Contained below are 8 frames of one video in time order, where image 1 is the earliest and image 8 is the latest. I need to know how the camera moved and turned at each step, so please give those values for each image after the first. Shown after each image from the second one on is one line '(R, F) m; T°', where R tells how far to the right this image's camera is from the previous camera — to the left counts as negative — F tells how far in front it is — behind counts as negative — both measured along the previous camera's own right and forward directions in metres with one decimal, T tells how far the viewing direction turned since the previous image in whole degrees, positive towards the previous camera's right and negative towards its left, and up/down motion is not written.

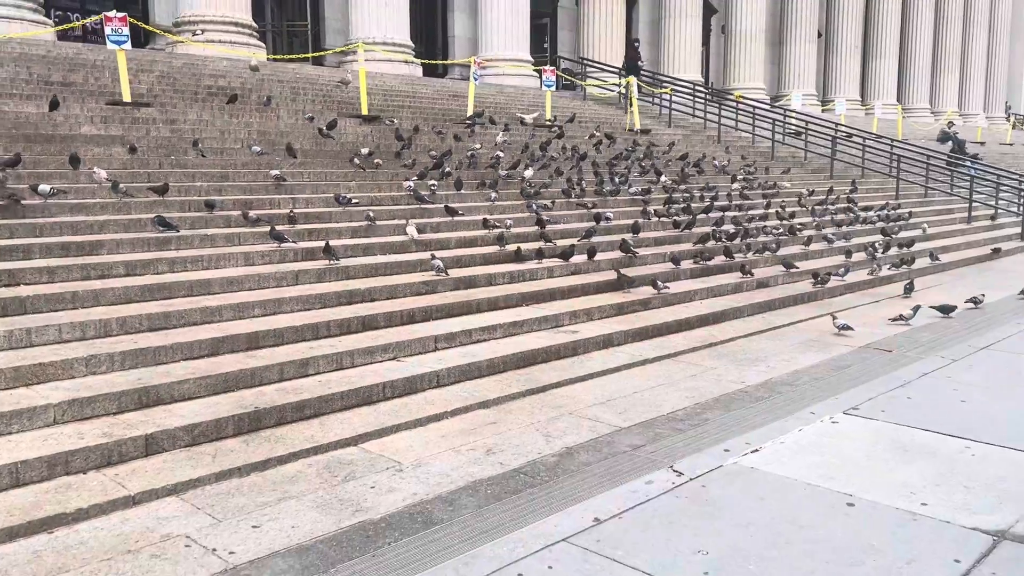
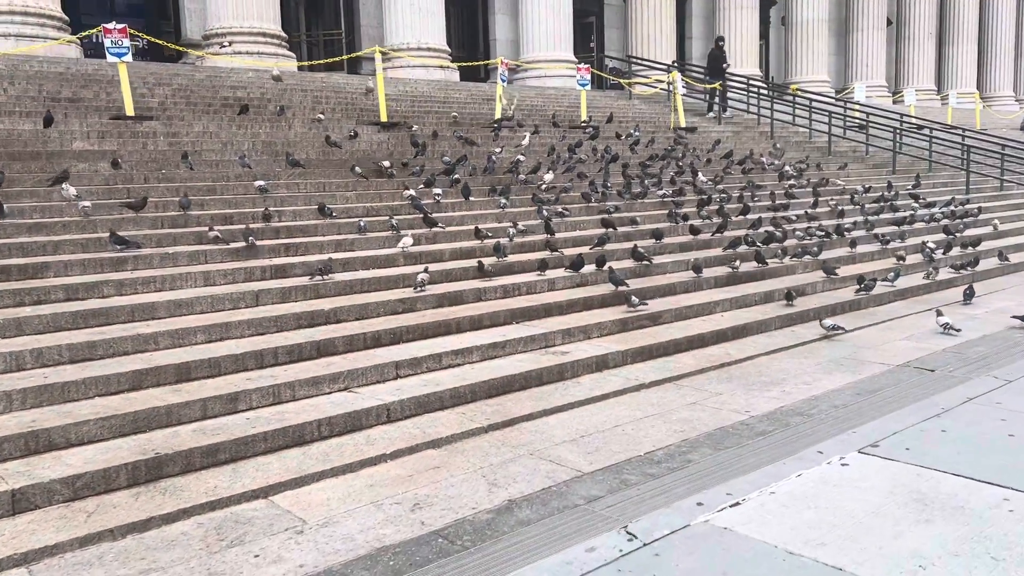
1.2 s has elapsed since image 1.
(+0.7, +0.8) m; -5°
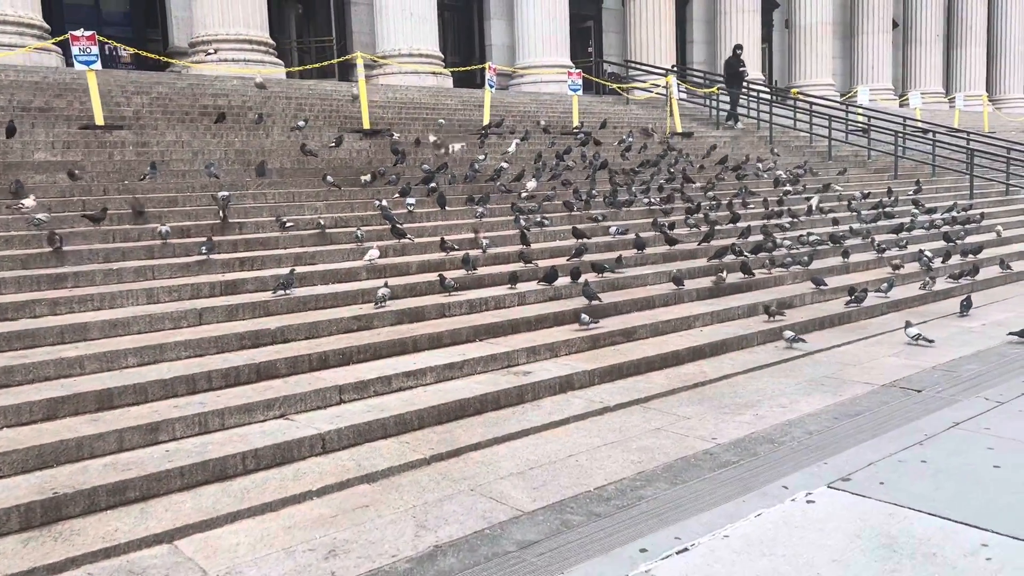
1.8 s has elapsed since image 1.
(+0.4, +0.4) m; -1°
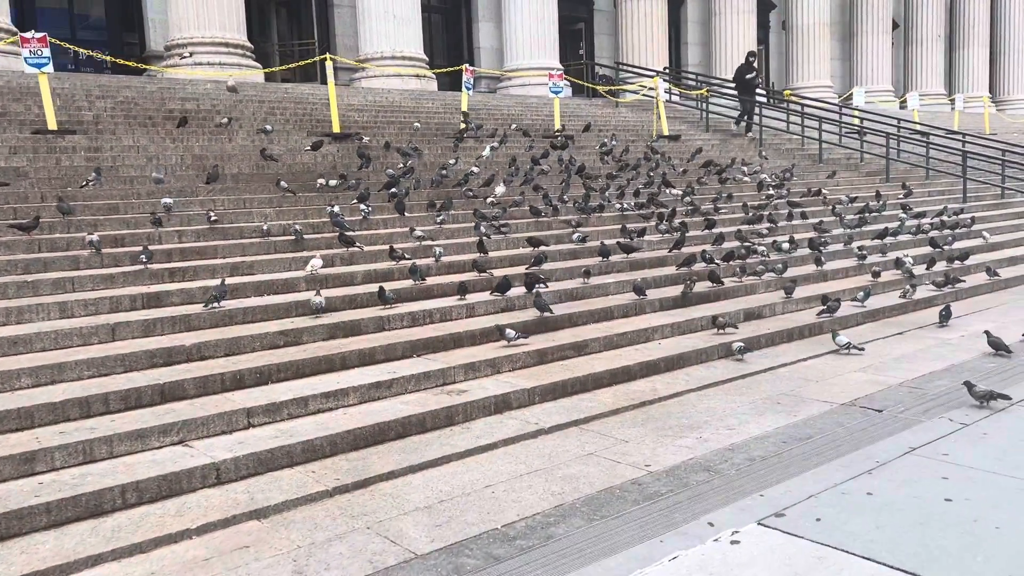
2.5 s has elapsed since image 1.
(+0.5, +0.4) m; 0°
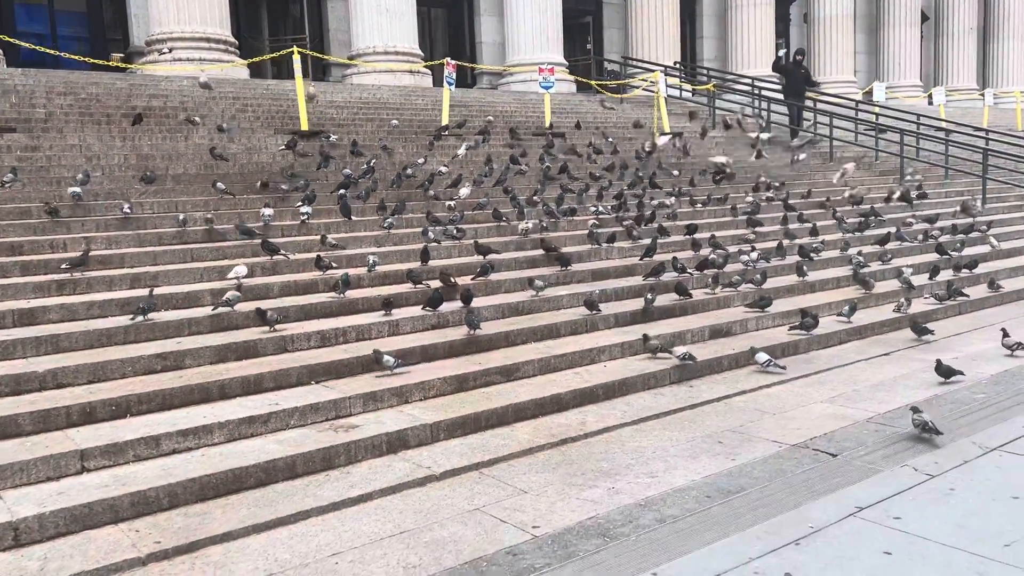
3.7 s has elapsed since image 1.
(+0.8, +0.8) m; -2°
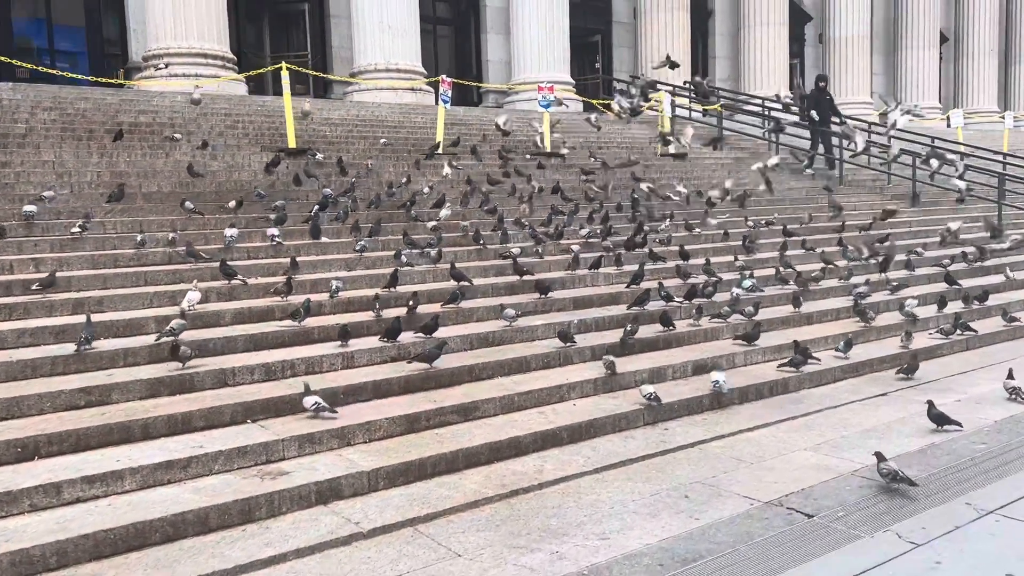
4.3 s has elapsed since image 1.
(+0.4, +0.5) m; -1°
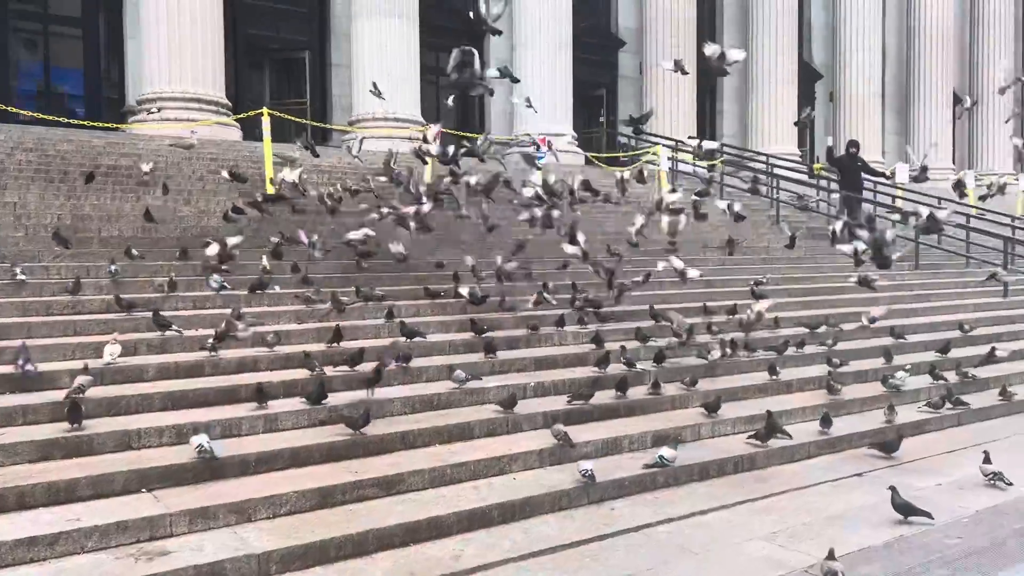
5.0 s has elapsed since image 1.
(+0.5, +0.5) m; -1°
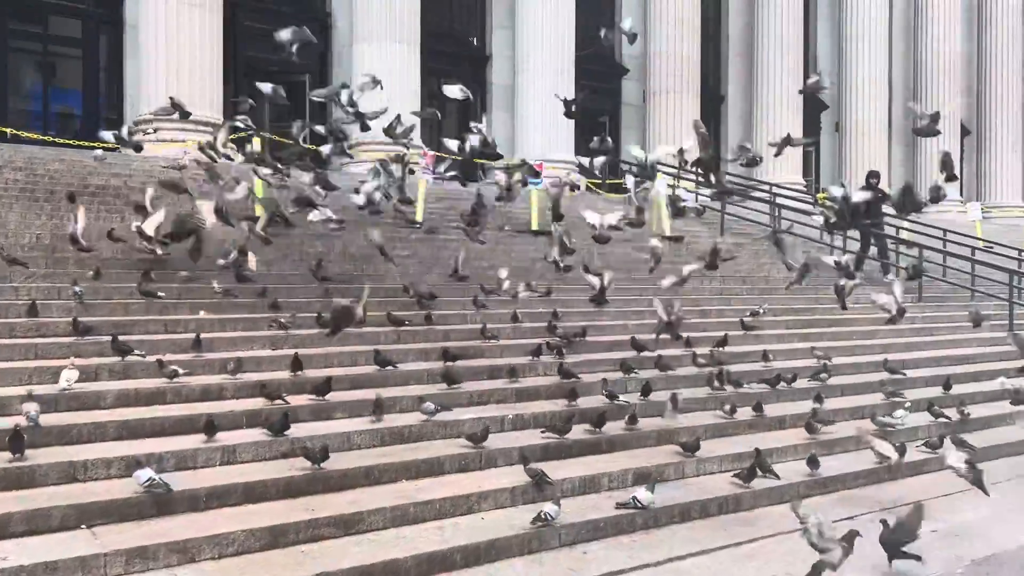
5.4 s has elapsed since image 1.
(+0.2, +0.3) m; -1°
